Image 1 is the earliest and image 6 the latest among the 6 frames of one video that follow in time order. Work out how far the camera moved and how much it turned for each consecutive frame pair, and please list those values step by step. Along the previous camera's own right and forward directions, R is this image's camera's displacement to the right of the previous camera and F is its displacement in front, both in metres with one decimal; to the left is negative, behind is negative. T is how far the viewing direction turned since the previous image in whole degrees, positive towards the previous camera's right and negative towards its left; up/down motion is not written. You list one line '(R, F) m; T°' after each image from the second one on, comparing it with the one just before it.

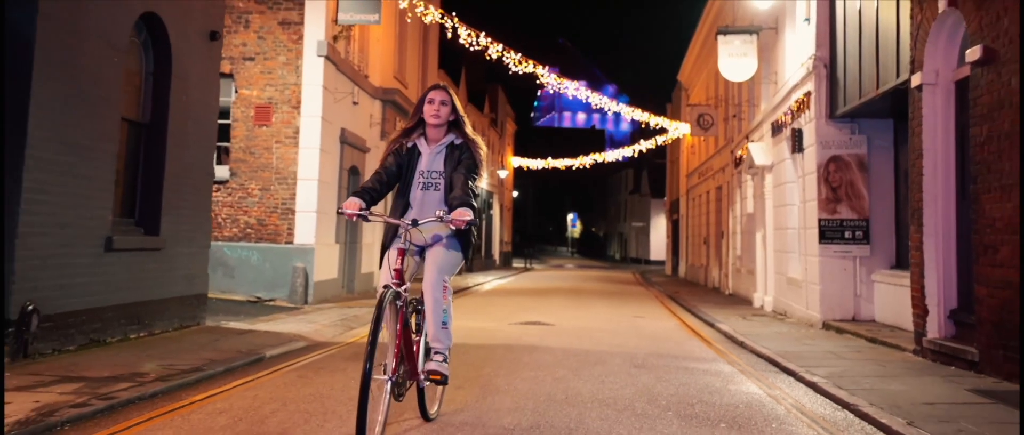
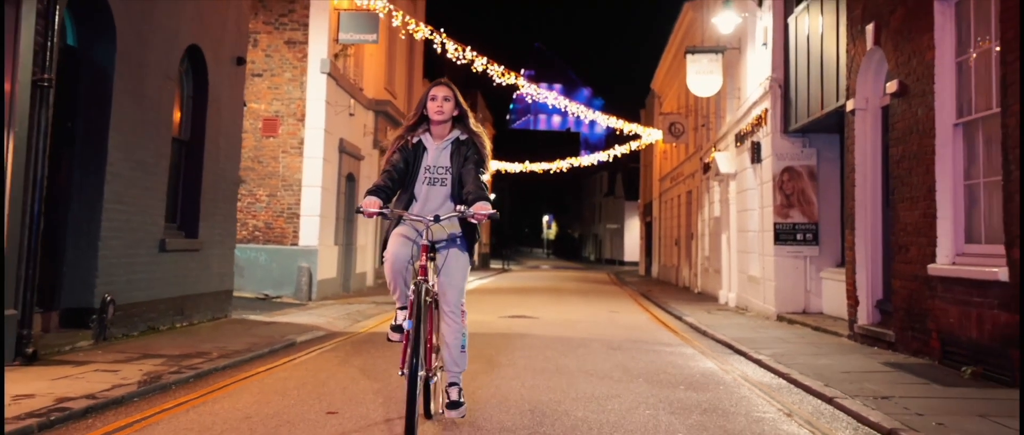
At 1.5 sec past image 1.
(-0.2, -1.4) m; +2°
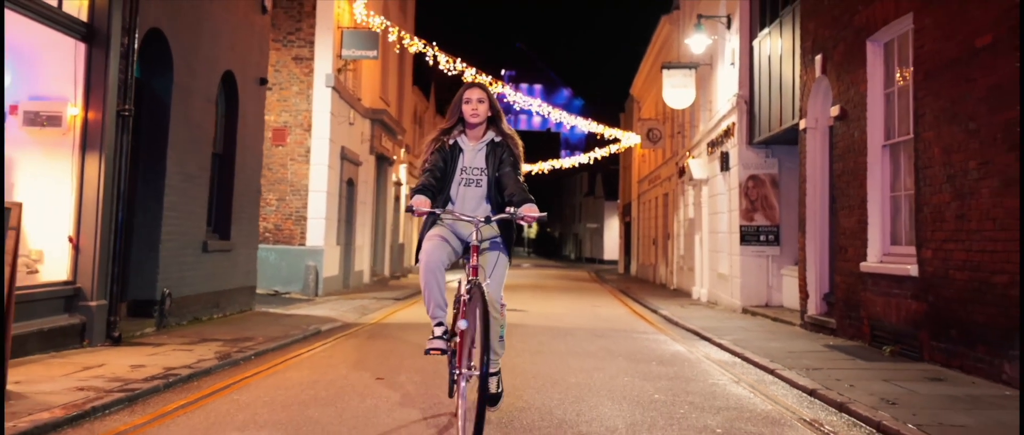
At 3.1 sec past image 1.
(-0.2, -1.5) m; +1°
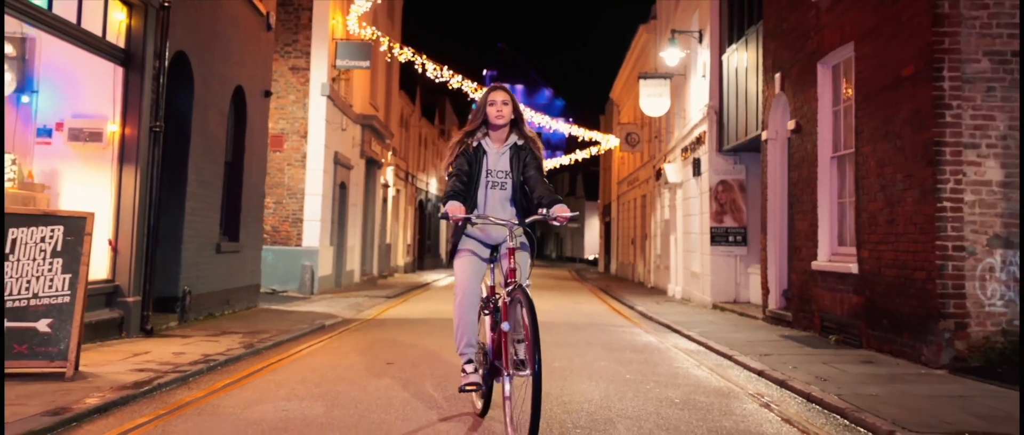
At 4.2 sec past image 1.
(-0.1, -1.1) m; +1°
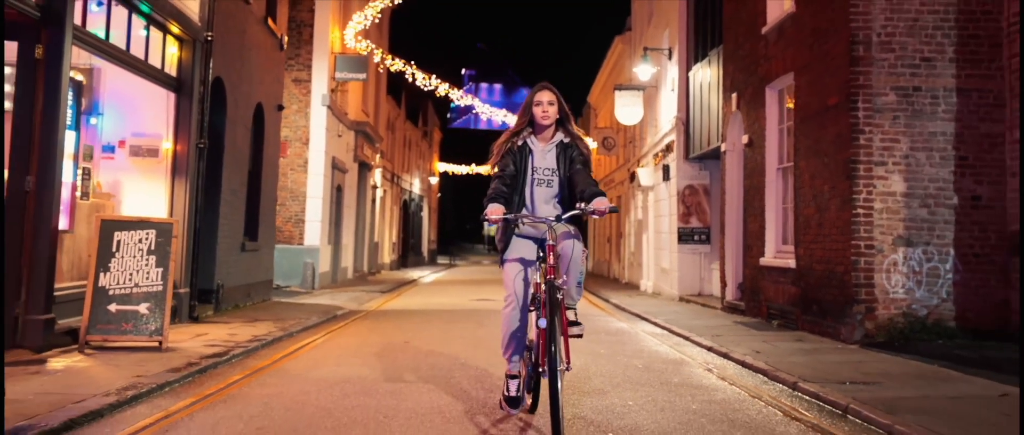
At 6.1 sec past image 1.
(-0.2, -1.7) m; +1°
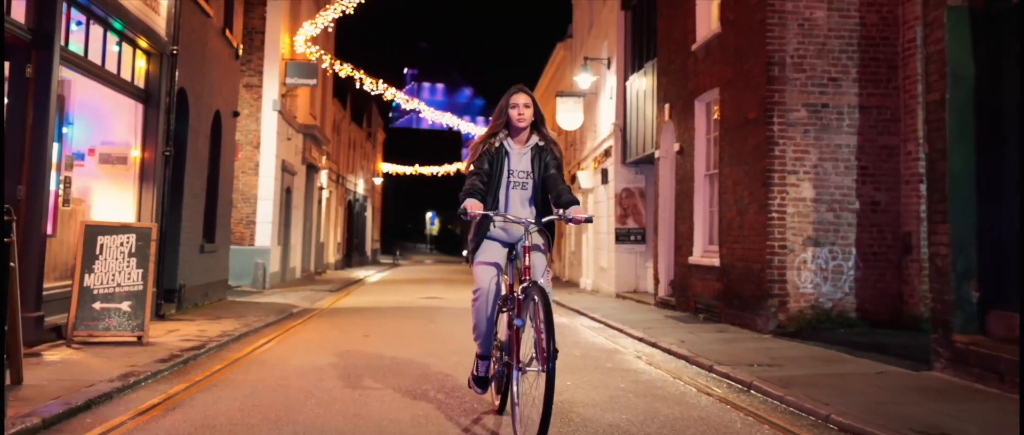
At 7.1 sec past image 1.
(-0.1, -0.9) m; +4°
